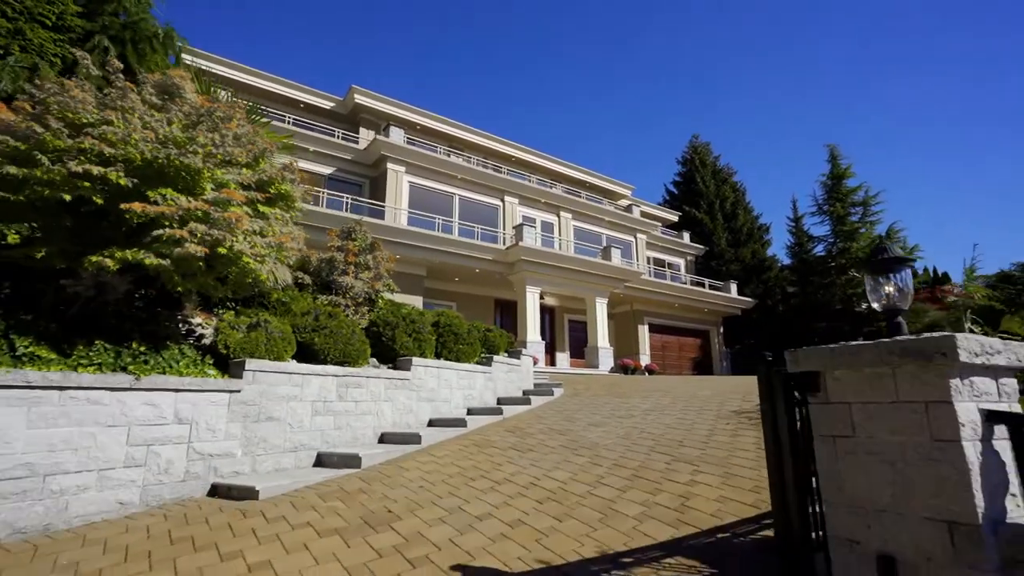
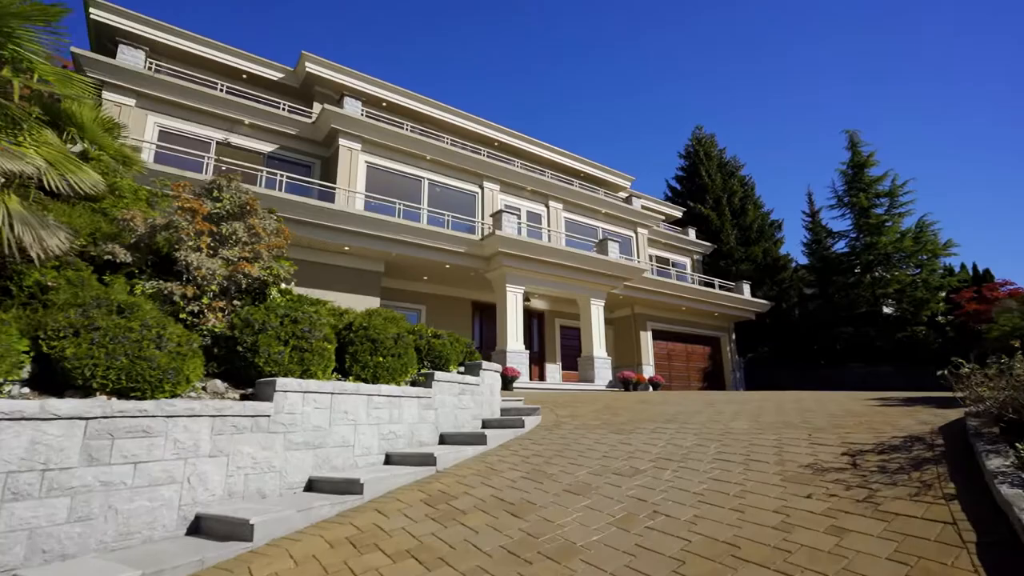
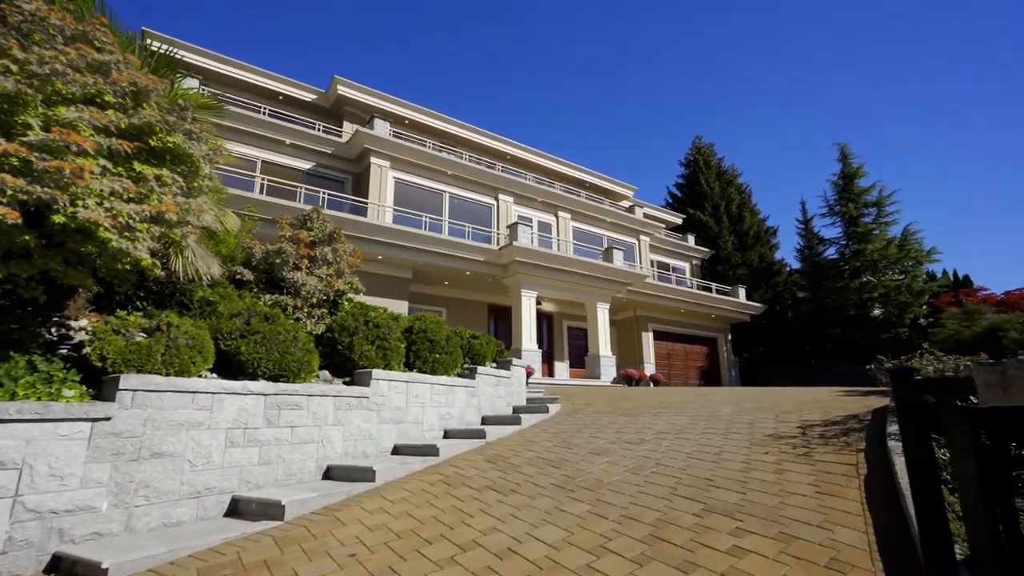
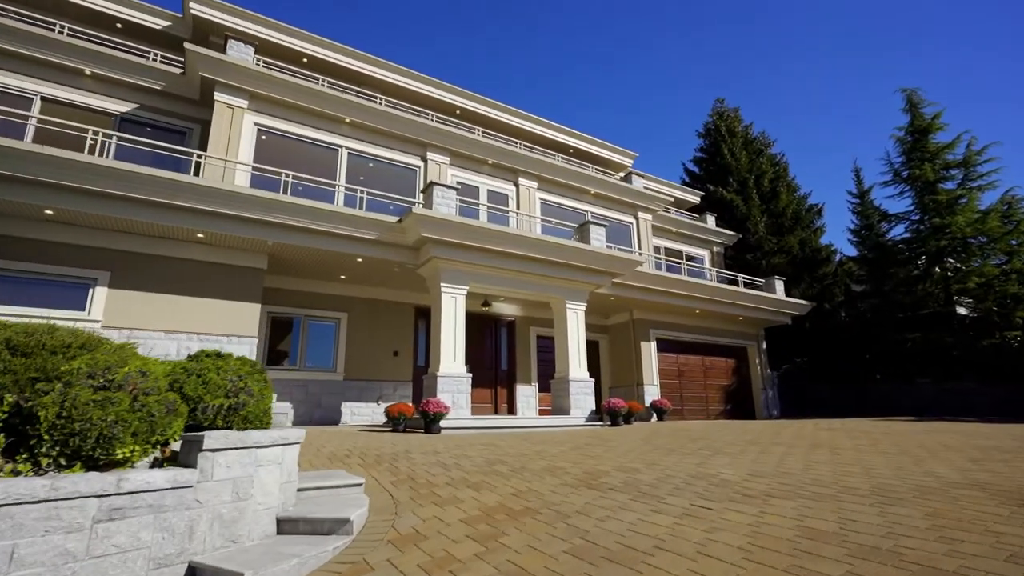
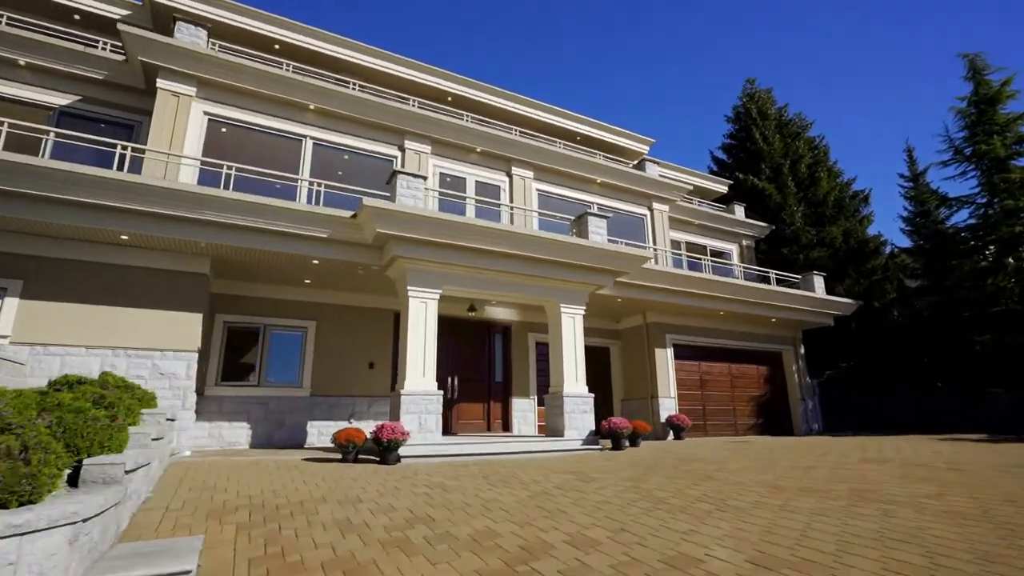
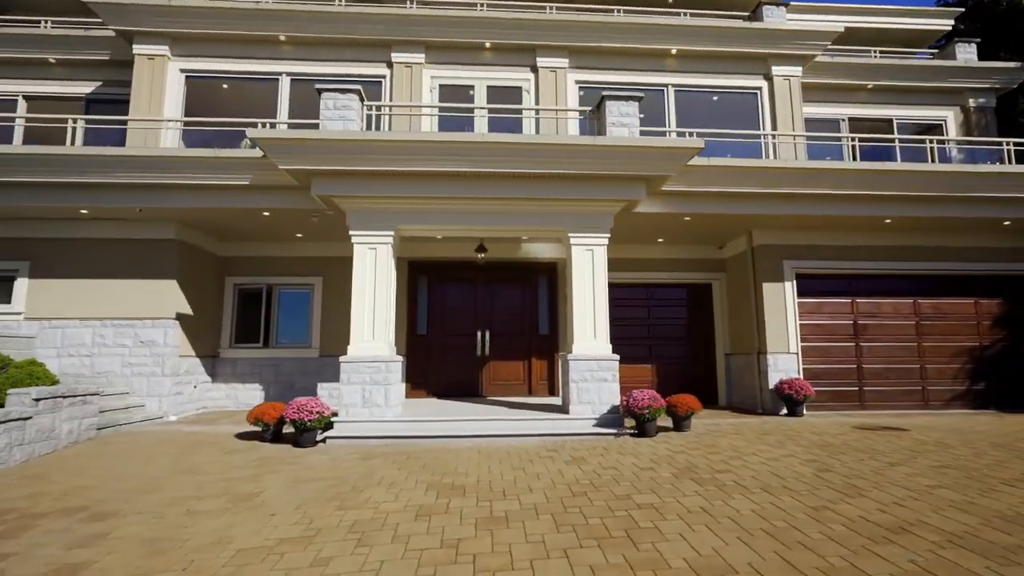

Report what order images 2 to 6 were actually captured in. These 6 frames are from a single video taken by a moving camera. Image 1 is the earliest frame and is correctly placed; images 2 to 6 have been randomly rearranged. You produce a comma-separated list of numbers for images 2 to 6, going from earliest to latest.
3, 2, 4, 5, 6
